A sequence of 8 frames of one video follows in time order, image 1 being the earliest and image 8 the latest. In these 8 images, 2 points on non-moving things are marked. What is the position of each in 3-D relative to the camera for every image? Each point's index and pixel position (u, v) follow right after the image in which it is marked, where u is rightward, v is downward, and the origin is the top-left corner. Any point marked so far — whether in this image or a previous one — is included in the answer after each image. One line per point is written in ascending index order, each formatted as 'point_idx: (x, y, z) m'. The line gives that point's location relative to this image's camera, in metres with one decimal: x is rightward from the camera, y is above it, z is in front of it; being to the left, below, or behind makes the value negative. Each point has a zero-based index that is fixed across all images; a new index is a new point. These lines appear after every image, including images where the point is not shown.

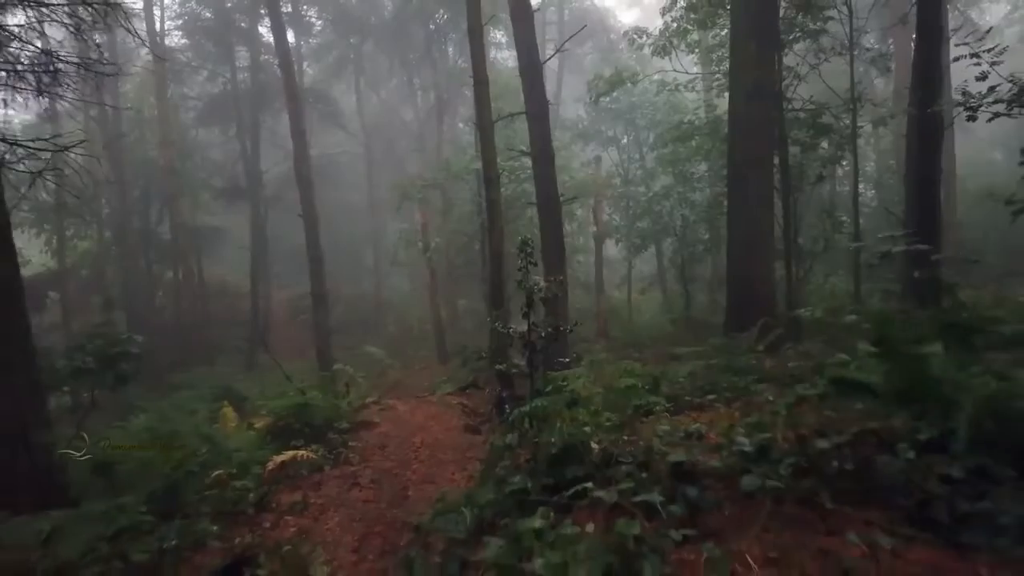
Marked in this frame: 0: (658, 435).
0: (+0.7, -0.7, +4.5) m
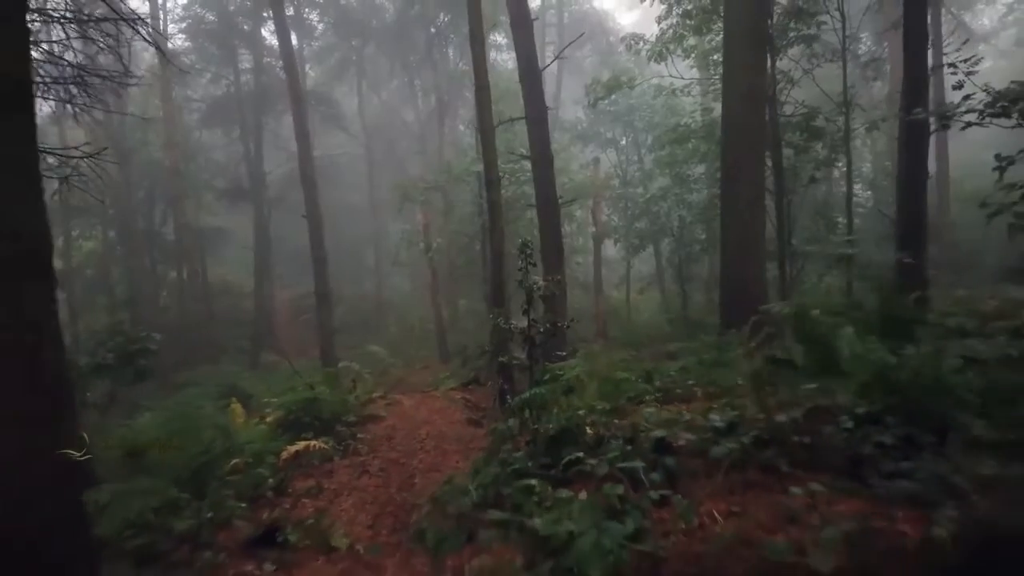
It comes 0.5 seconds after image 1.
0: (+0.7, -0.7, +5.0) m
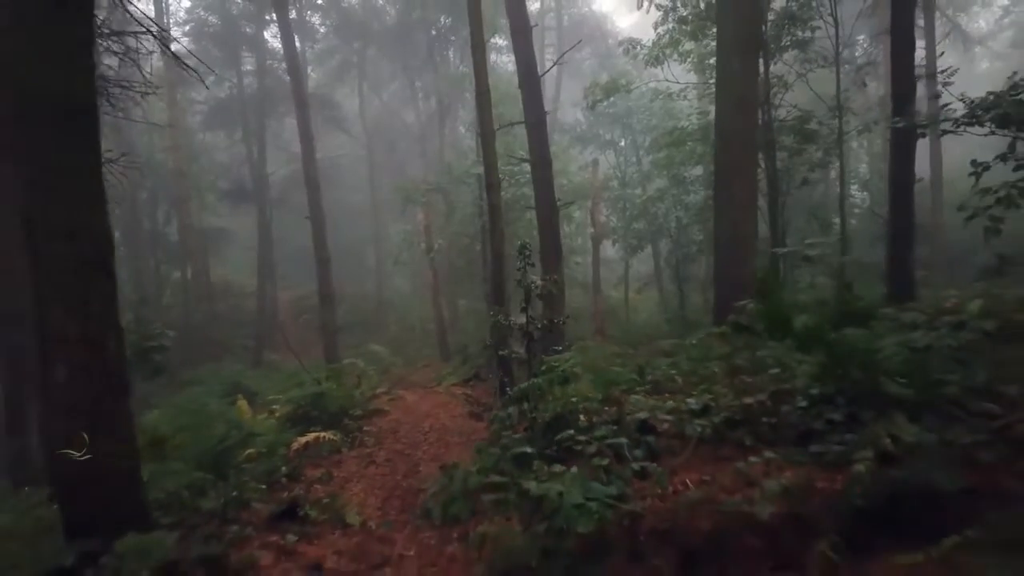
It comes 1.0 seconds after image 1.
0: (+0.7, -0.7, +5.4) m
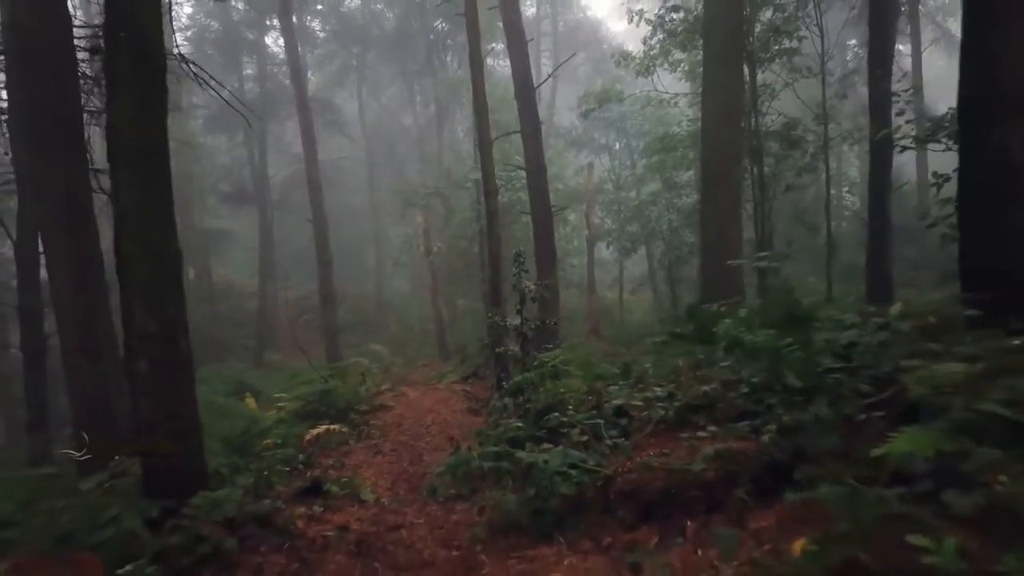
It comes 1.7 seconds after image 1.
0: (+0.7, -0.7, +6.1) m
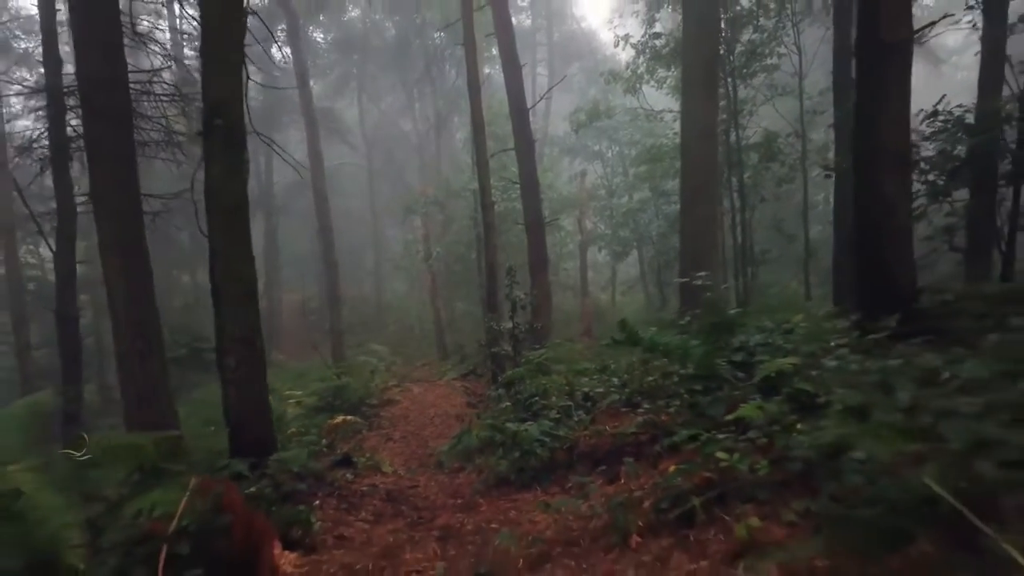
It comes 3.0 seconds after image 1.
0: (+0.6, -0.8, +7.4) m
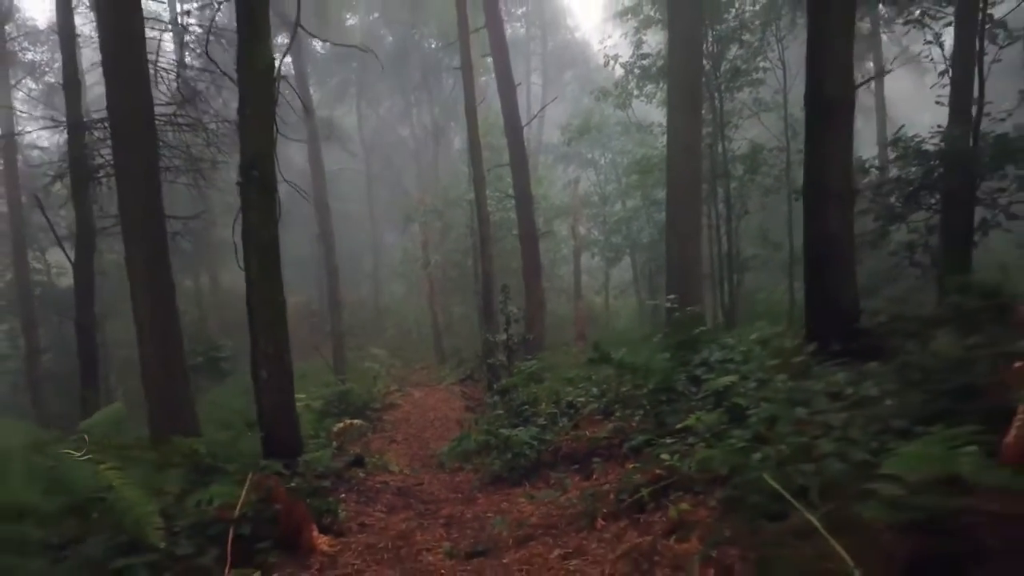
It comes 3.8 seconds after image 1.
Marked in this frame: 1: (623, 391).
0: (+0.6, -0.9, +8.2) m
1: (+0.8, -0.8, +6.6) m
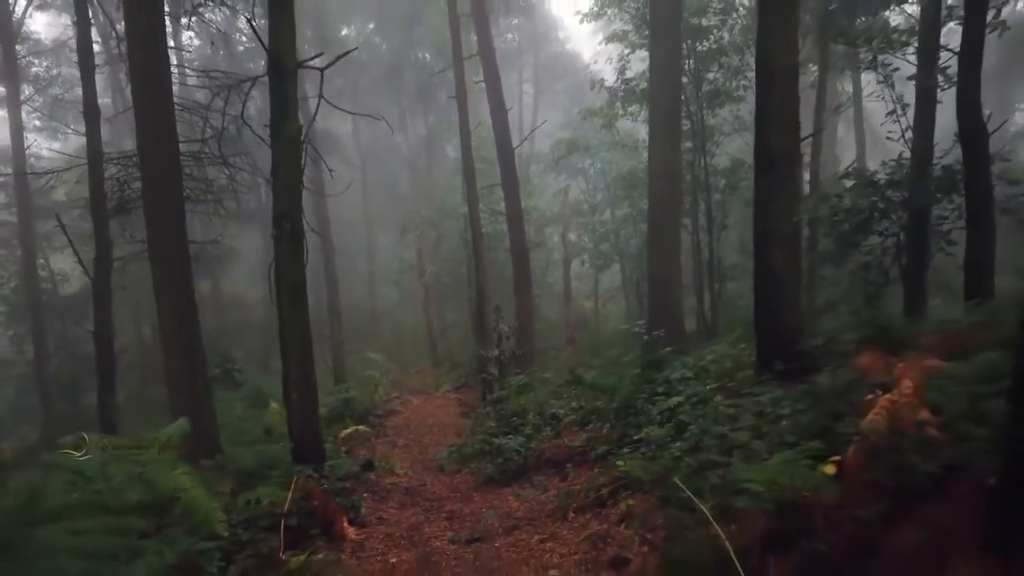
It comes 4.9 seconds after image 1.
0: (+0.5, -1.2, +9.3) m
1: (+0.8, -1.0, +7.7) m
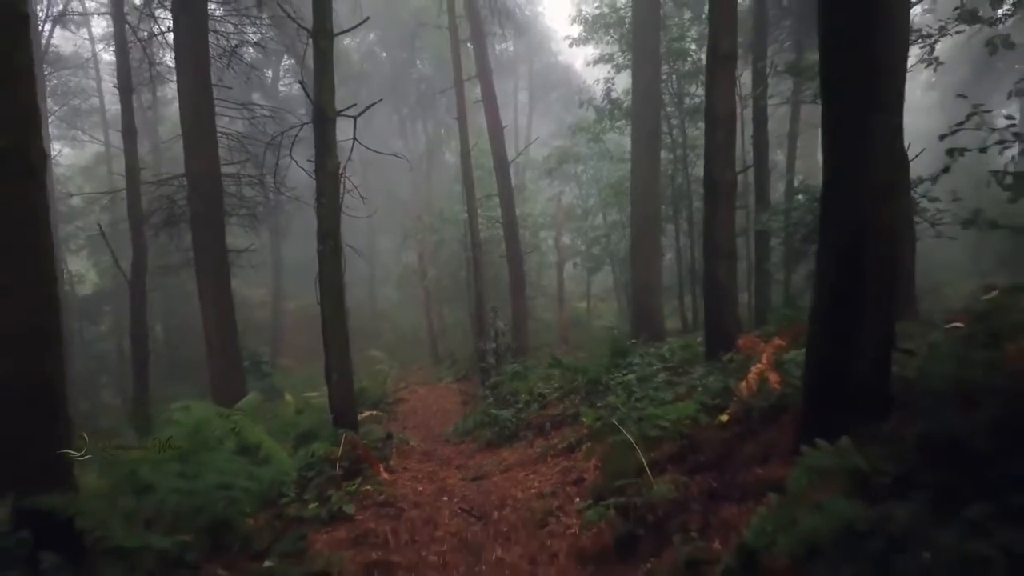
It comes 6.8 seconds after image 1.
0: (+0.4, -1.2, +11.1) m
1: (+0.7, -1.1, +9.5) m
